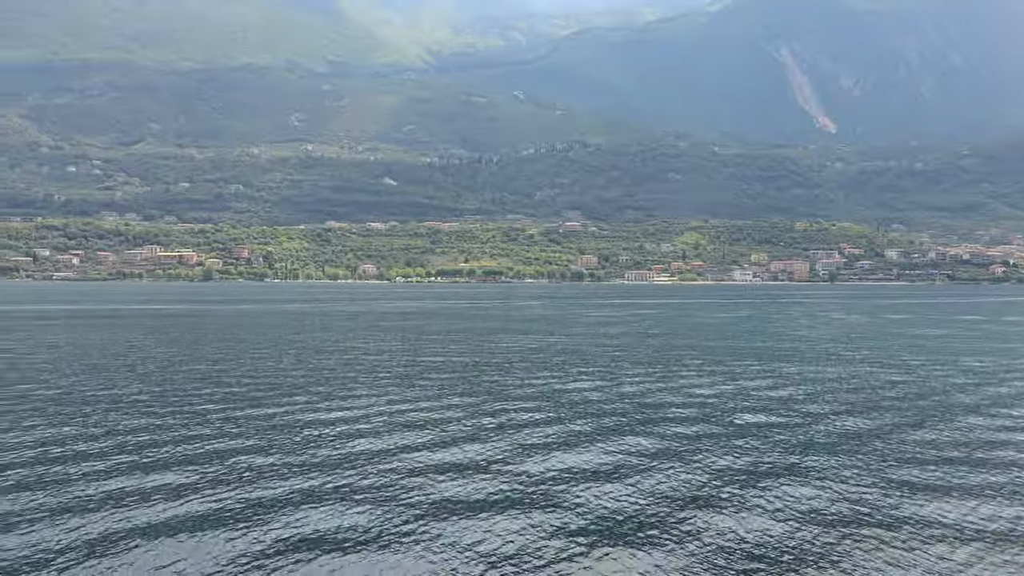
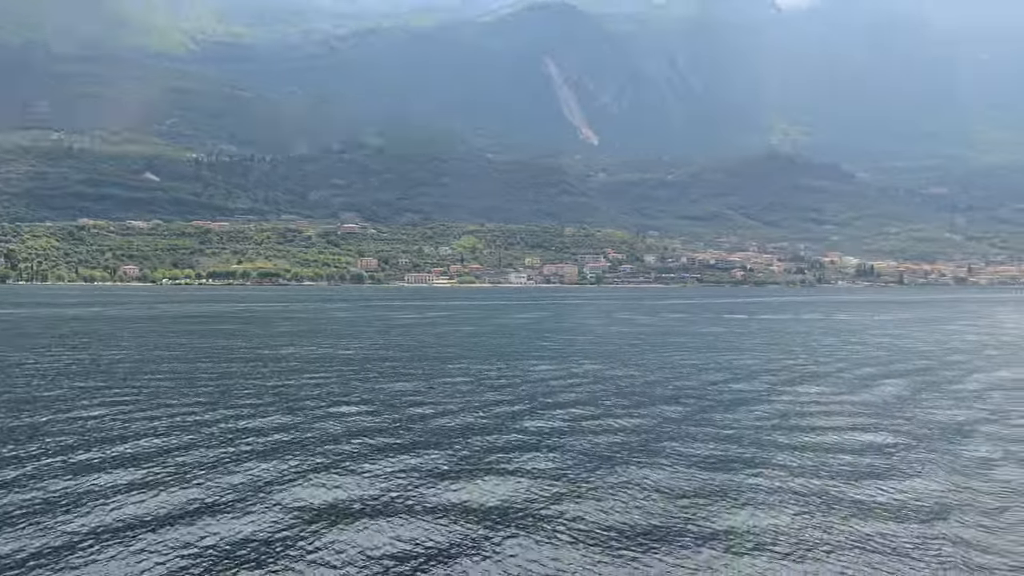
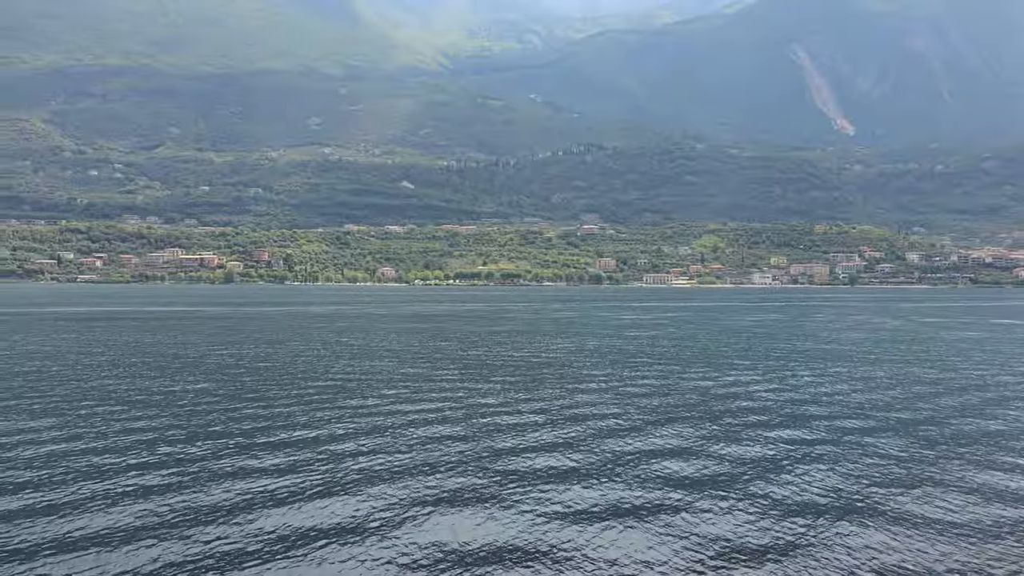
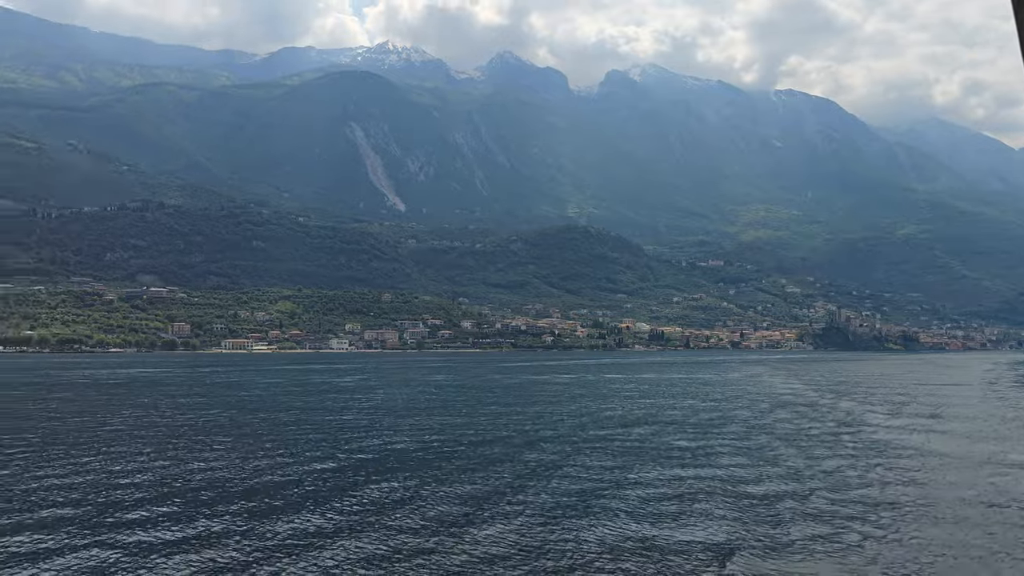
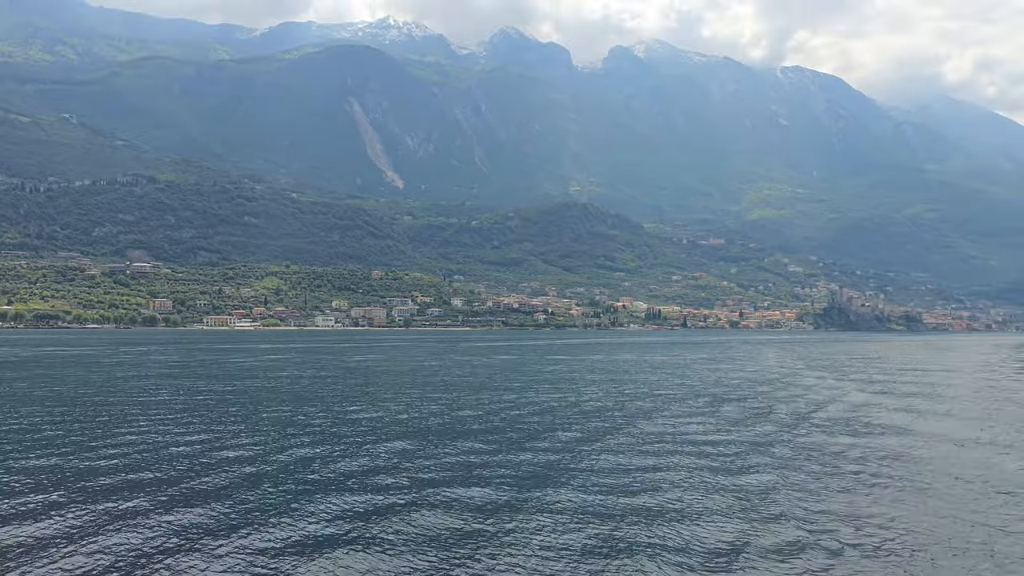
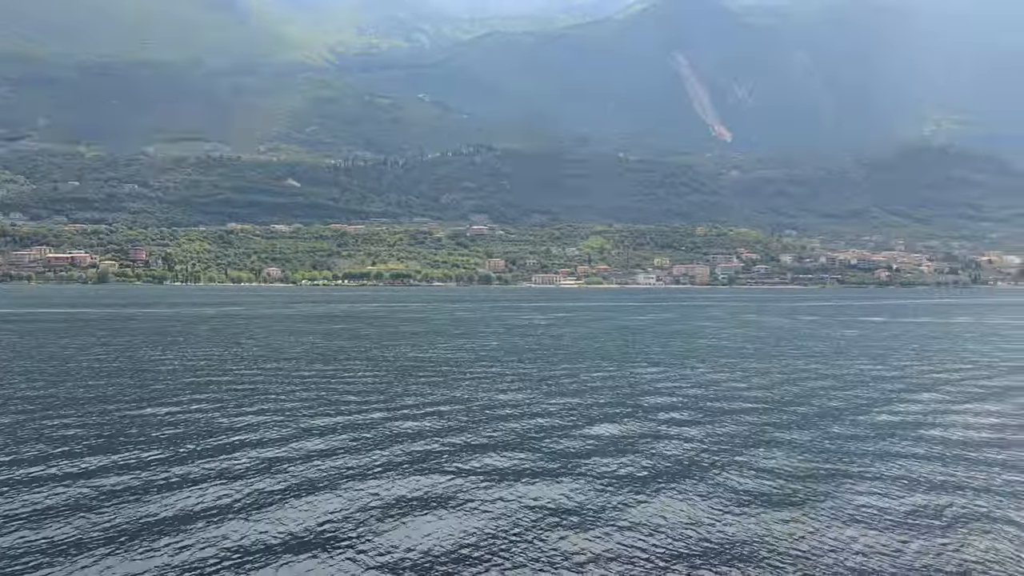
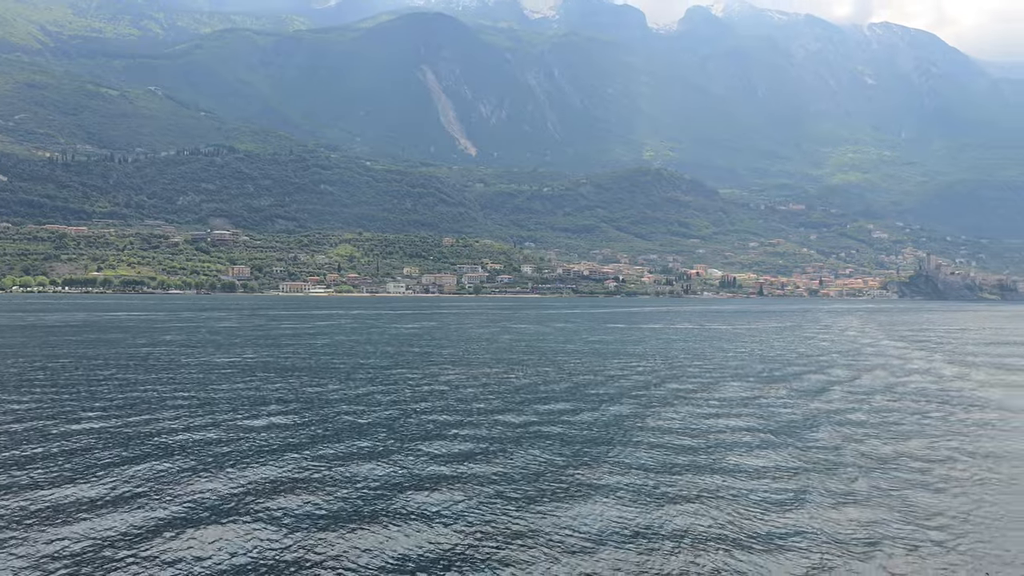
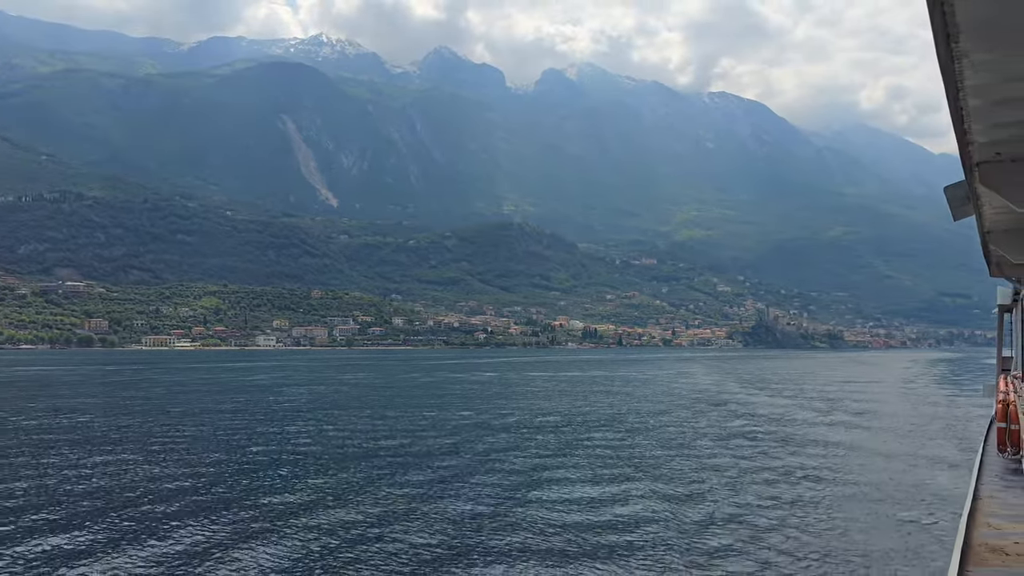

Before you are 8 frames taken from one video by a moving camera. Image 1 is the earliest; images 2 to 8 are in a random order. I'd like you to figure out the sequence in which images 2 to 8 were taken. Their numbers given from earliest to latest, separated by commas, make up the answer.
3, 6, 2, 7, 5, 8, 4
